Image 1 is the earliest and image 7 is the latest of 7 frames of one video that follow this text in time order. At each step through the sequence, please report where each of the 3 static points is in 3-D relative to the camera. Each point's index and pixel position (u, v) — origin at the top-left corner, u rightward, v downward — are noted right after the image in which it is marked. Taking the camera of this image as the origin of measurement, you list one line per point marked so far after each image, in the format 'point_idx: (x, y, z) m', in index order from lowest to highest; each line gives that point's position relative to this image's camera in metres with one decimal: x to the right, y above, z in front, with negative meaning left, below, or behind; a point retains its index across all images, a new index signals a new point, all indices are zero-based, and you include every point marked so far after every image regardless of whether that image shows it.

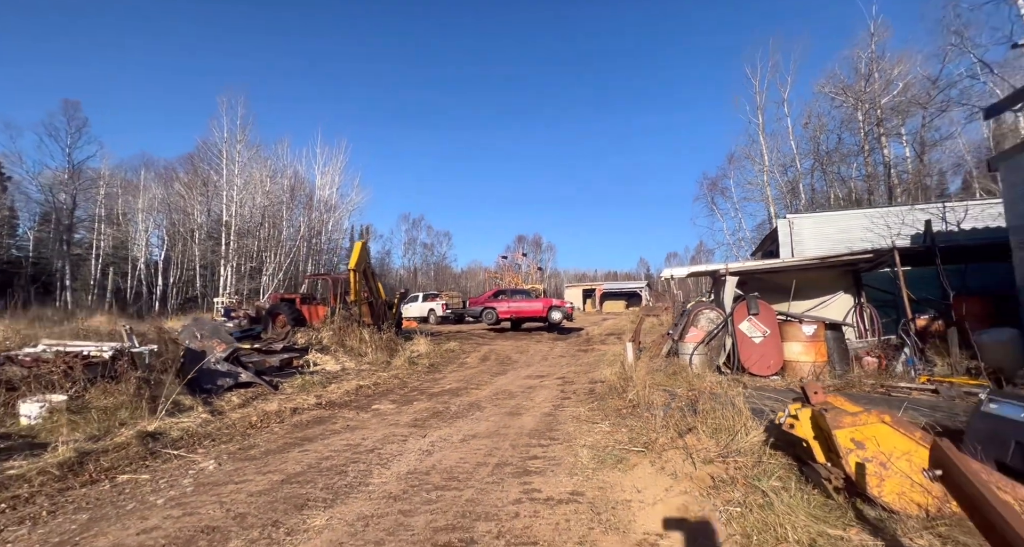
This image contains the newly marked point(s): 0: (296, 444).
0: (-2.6, -2.0, +6.1) m
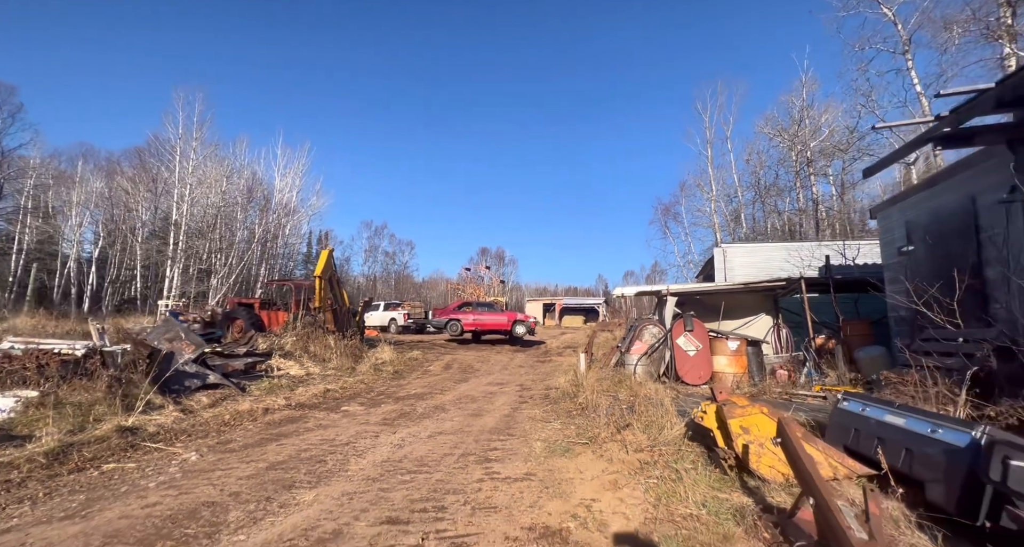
0: (-3.1, -2.1, +6.6) m
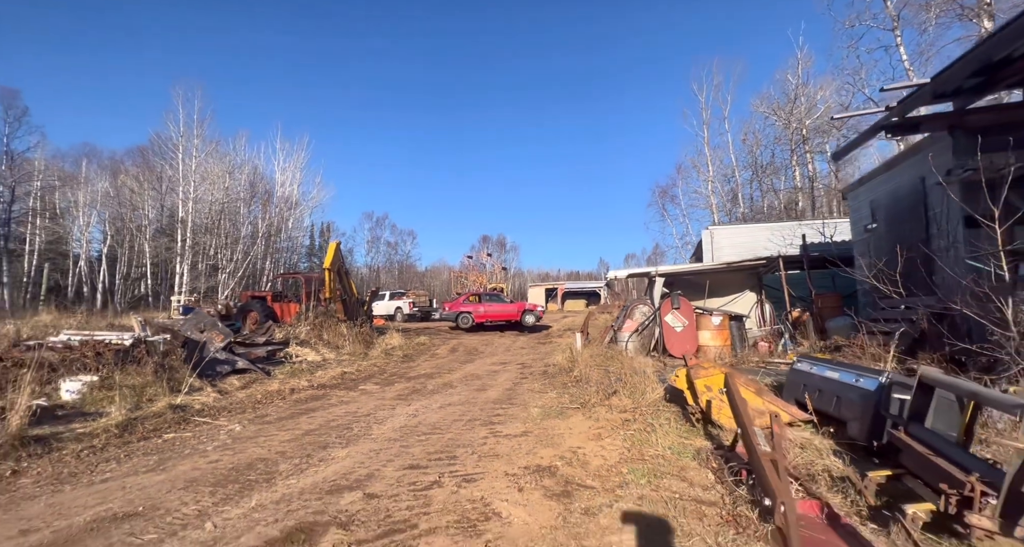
0: (-3.1, -2.0, +7.5) m
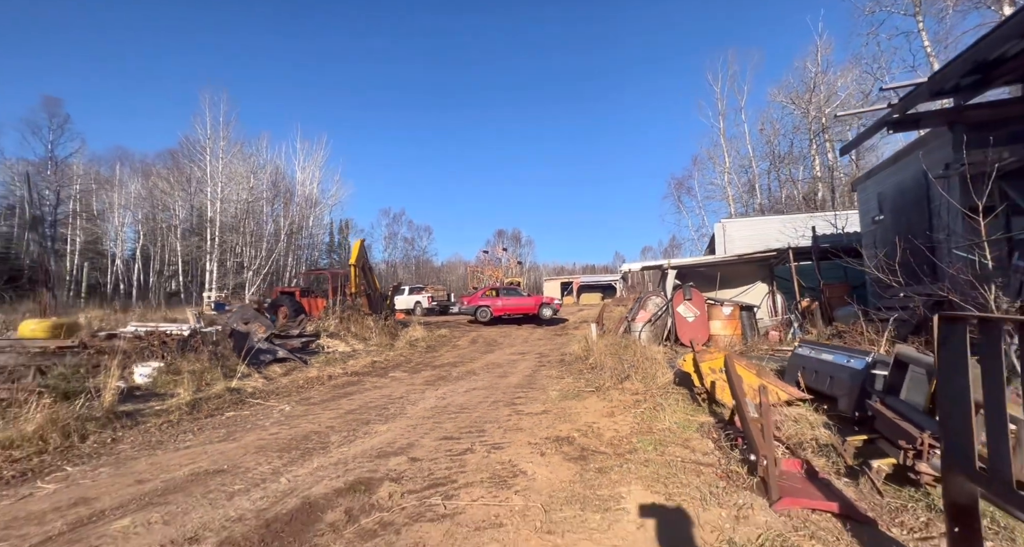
0: (-2.8, -2.0, +8.3) m
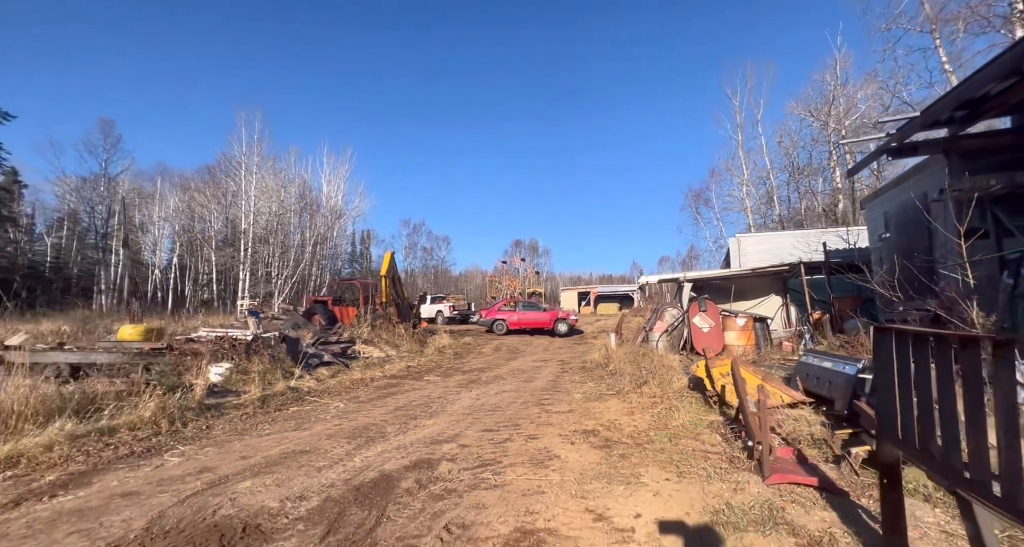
0: (-2.3, -2.2, +9.2) m
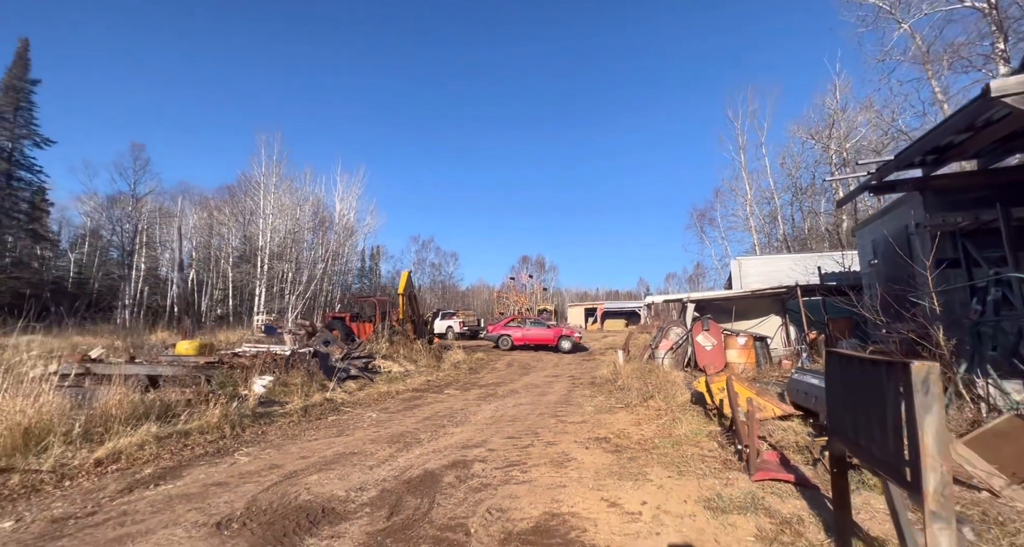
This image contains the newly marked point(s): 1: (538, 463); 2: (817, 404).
0: (-2.0, -2.6, +10.0) m
1: (+0.3, -2.1, +5.7) m
2: (+4.0, -1.7, +6.8) m
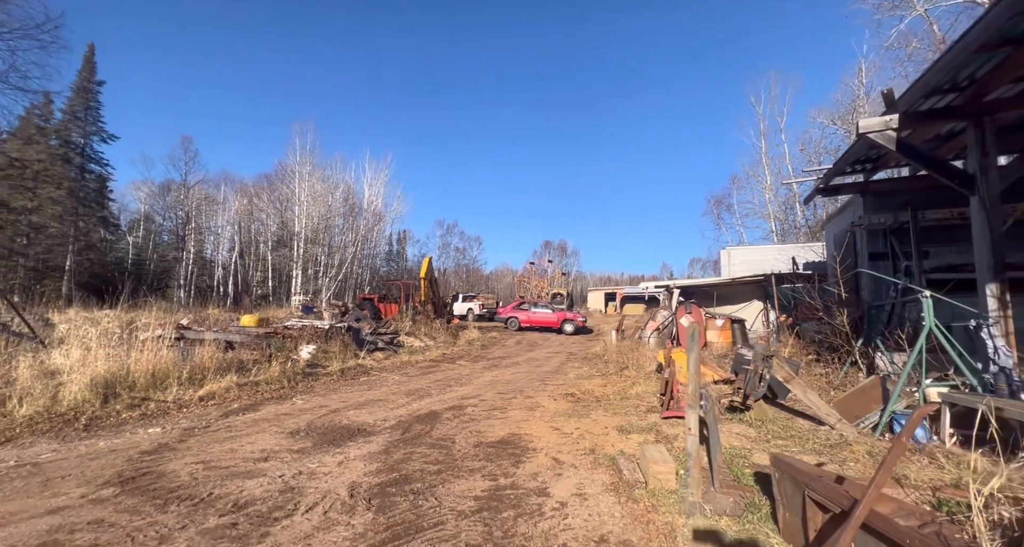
0: (-2.0, -2.3, +12.0) m
1: (0.0, -2.0, +7.7) m
2: (+3.8, -1.6, +8.5) m
